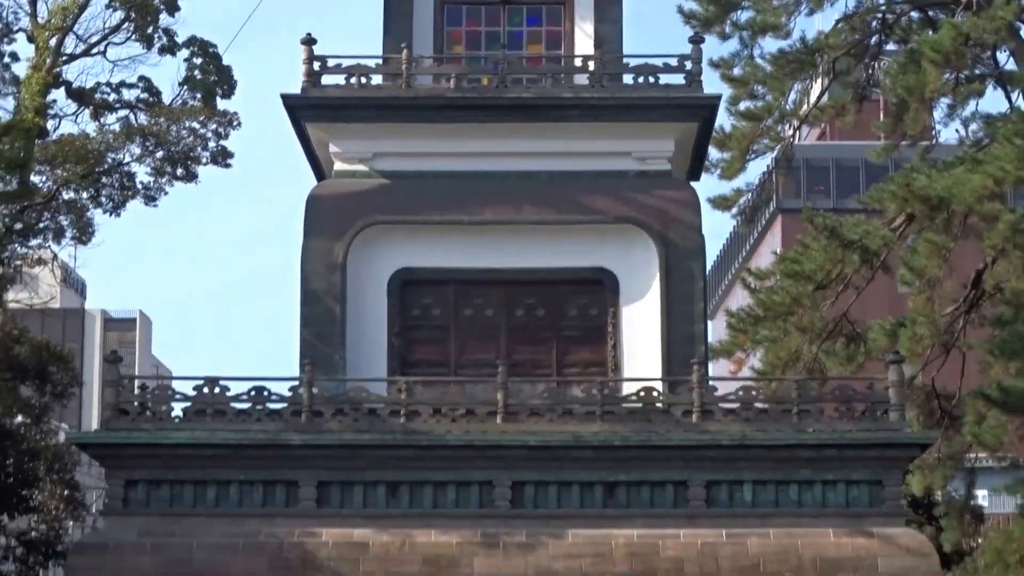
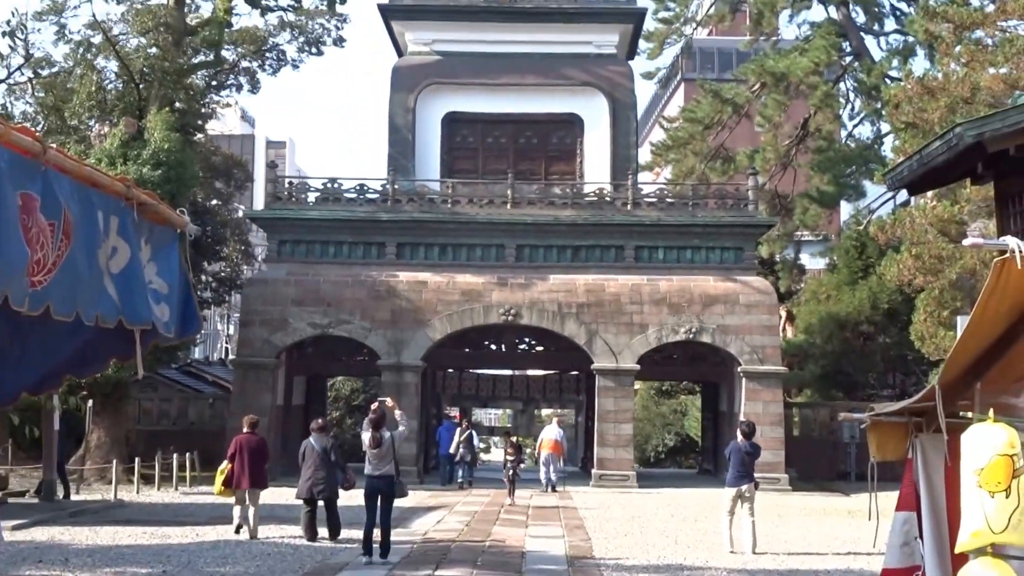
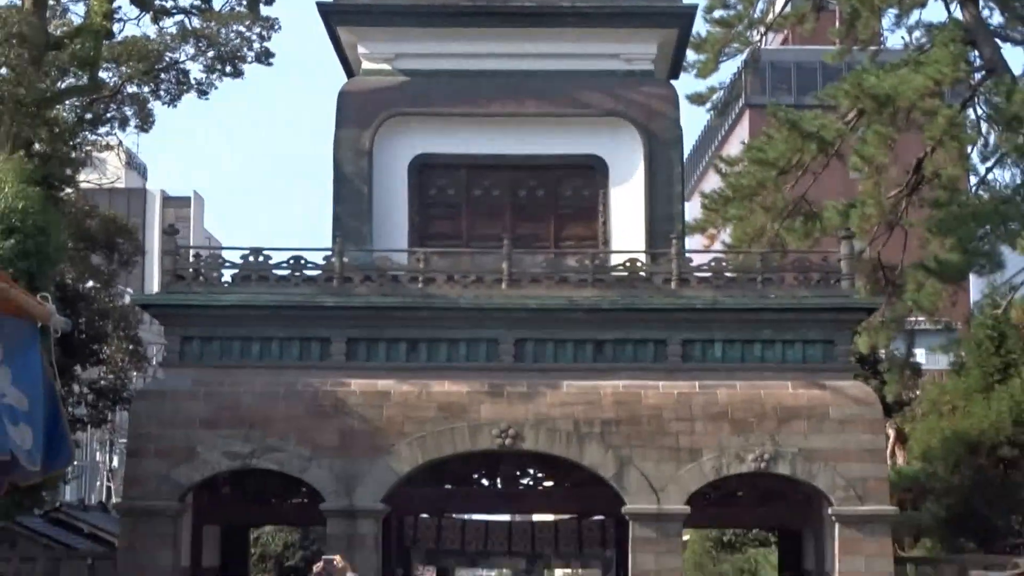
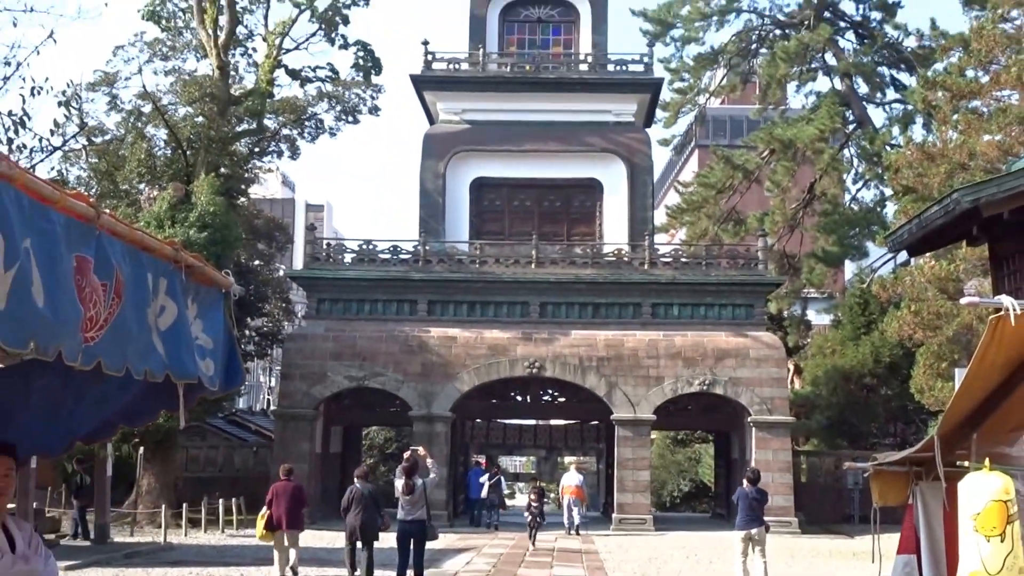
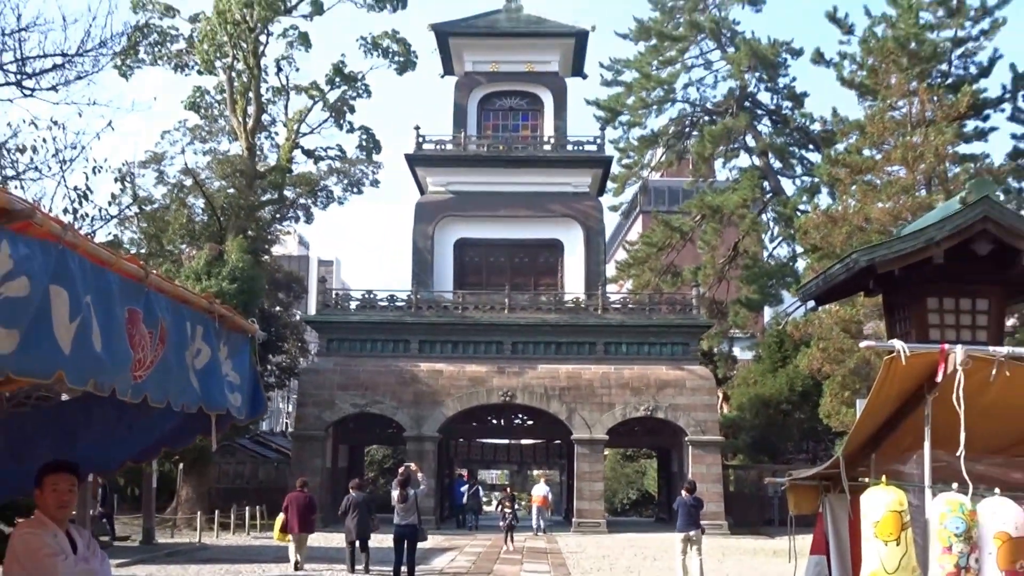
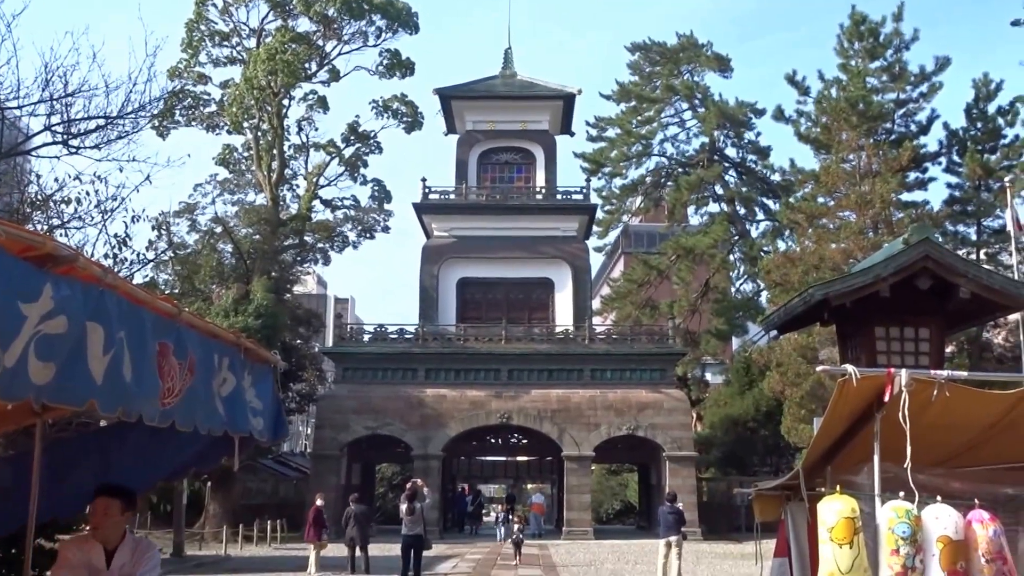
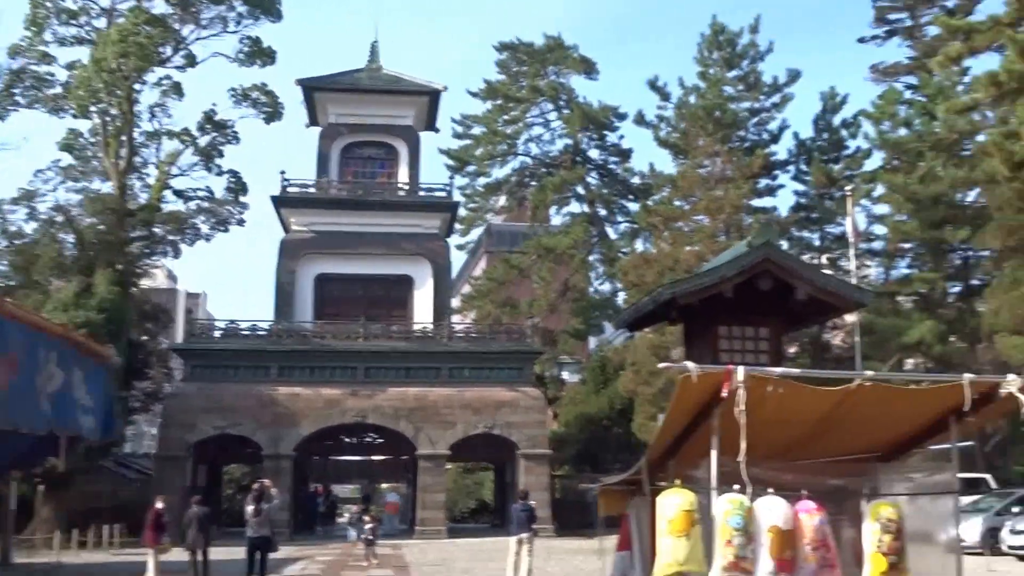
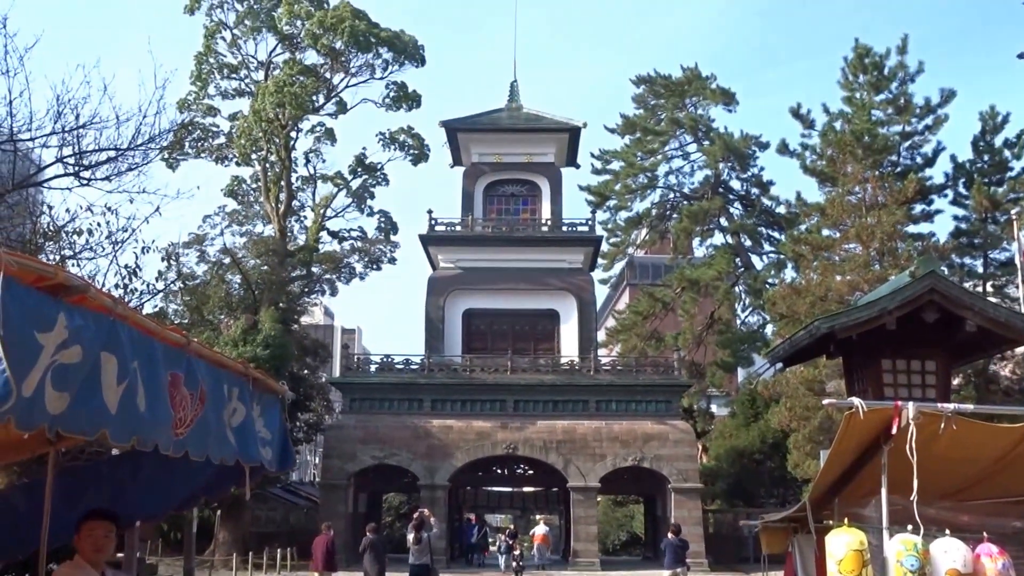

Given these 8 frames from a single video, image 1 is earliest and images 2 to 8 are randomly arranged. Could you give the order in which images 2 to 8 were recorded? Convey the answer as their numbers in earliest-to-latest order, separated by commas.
3, 2, 4, 5, 8, 6, 7
